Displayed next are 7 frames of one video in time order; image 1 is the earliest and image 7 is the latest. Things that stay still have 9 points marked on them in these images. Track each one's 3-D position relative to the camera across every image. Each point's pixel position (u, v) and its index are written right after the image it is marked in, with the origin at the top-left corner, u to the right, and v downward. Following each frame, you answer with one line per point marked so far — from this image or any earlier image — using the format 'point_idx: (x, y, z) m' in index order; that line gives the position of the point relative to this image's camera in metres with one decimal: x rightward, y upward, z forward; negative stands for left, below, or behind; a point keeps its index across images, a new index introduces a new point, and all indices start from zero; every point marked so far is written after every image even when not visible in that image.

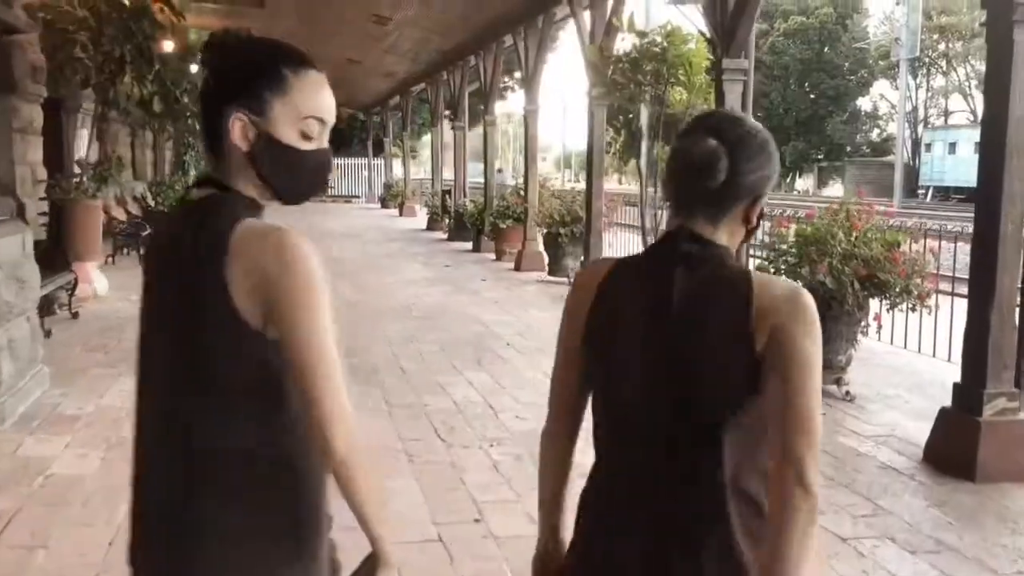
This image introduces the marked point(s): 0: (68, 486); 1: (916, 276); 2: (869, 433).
0: (-1.6, -0.7, +3.4) m
1: (+2.1, +0.1, +5.0) m
2: (+1.7, -0.7, +4.6) m
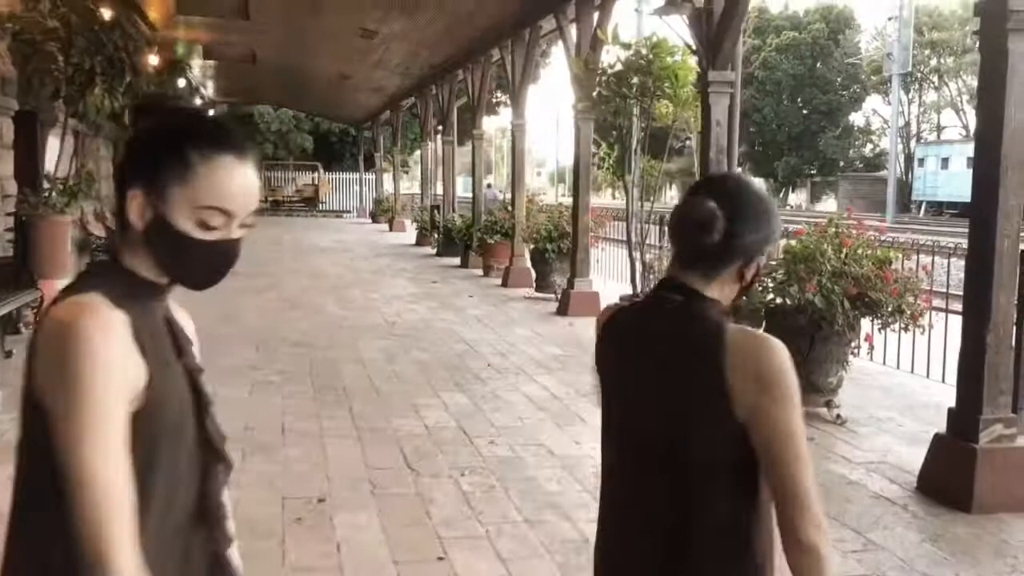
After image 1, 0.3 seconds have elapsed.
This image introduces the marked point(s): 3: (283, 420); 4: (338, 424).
0: (-1.7, -0.8, +3.1) m
1: (+2.0, 0.0, +4.8) m
2: (+1.6, -0.8, +4.4) m
3: (-1.1, -0.6, +4.7) m
4: (-0.9, -0.7, +4.6) m
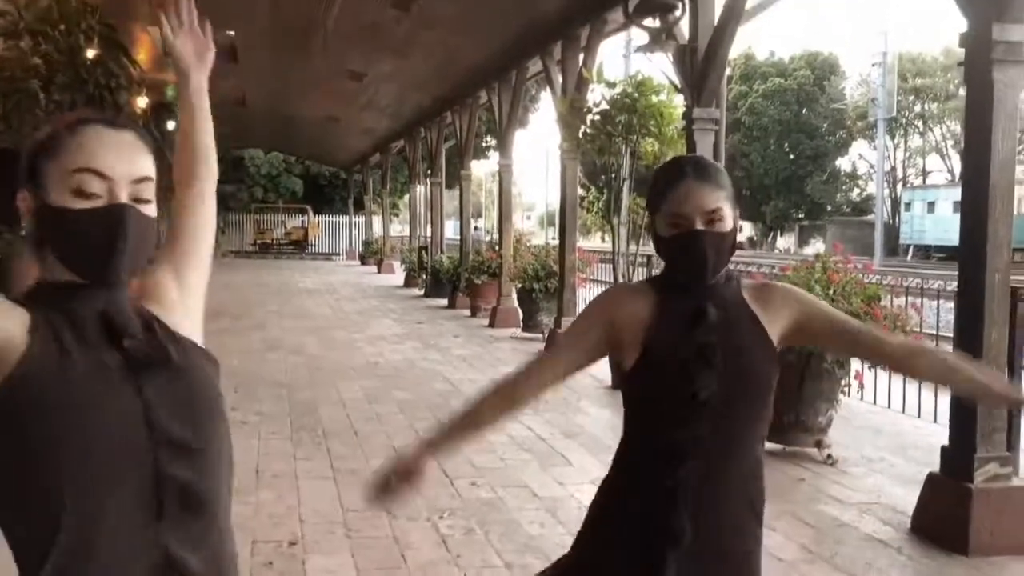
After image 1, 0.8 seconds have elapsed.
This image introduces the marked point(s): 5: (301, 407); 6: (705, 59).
0: (-1.8, -0.9, +3.0) m
1: (+1.9, -0.2, +4.7) m
2: (+1.5, -1.0, +4.2) m
3: (-1.2, -0.8, +4.5) m
4: (-0.9, -0.8, +4.5) m
5: (-1.3, -0.7, +5.8) m
6: (+1.2, +1.4, +5.8) m
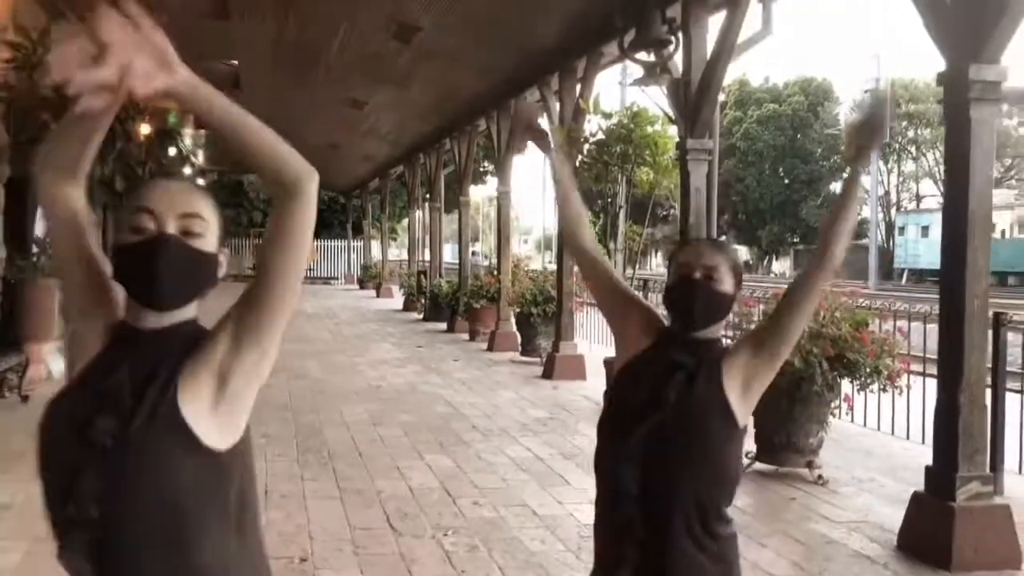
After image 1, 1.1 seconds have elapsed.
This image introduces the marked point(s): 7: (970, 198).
0: (-1.7, -1.0, +3.1) m
1: (+1.9, -0.3, +4.9) m
2: (+1.5, -1.1, +4.4) m
3: (-1.2, -0.9, +4.7) m
4: (-0.9, -1.0, +4.6) m
5: (-1.3, -0.9, +6.0) m
6: (+1.2, +1.3, +6.0) m
7: (+1.8, +0.4, +3.7) m
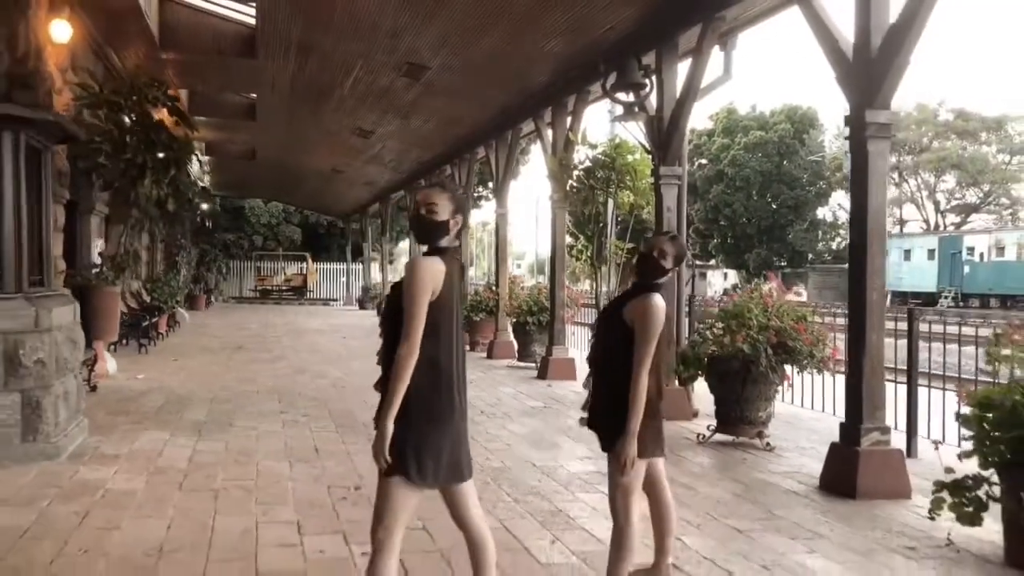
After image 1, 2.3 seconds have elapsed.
0: (-1.7, -0.9, +4.2) m
1: (+2.0, -0.3, +6.0) m
2: (+1.5, -1.1, +5.4) m
3: (-1.2, -0.9, +5.7) m
4: (-0.9, -1.0, +5.7) m
5: (-1.3, -0.9, +7.0) m
6: (+1.2, +1.2, +7.1) m
7: (+1.8, +0.4, +4.8) m
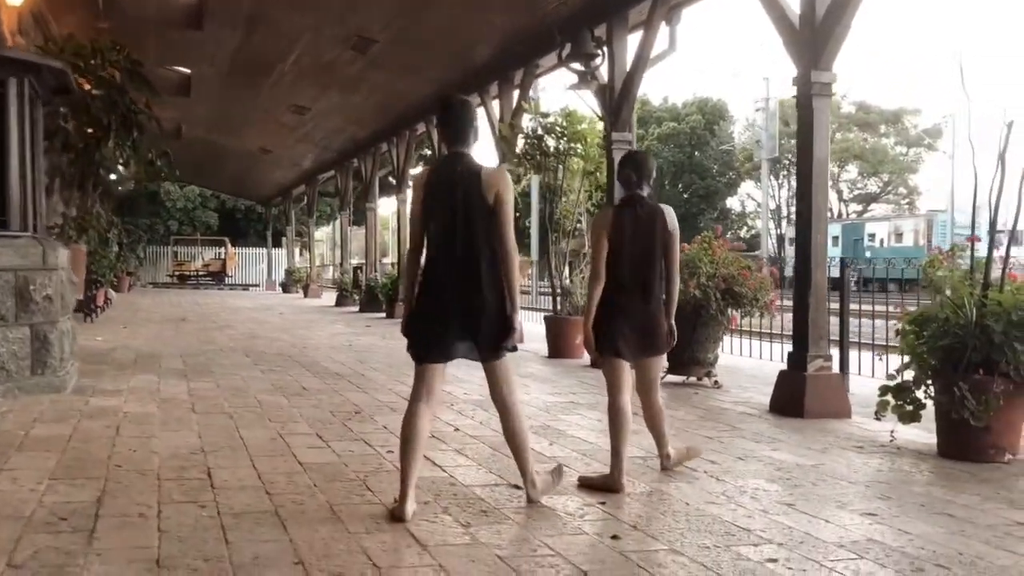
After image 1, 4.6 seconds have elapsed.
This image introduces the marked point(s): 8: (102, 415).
0: (-1.7, -0.6, +4.4) m
1: (+1.7, 0.0, +6.6) m
2: (+1.4, -0.7, +6.0) m
3: (-1.4, -0.6, +6.0) m
4: (-1.1, -0.6, +6.0) m
5: (-1.6, -0.6, +7.3) m
6: (+0.9, +1.6, +7.6) m
7: (+1.7, +0.7, +5.4) m
8: (-1.9, -0.6, +4.4) m
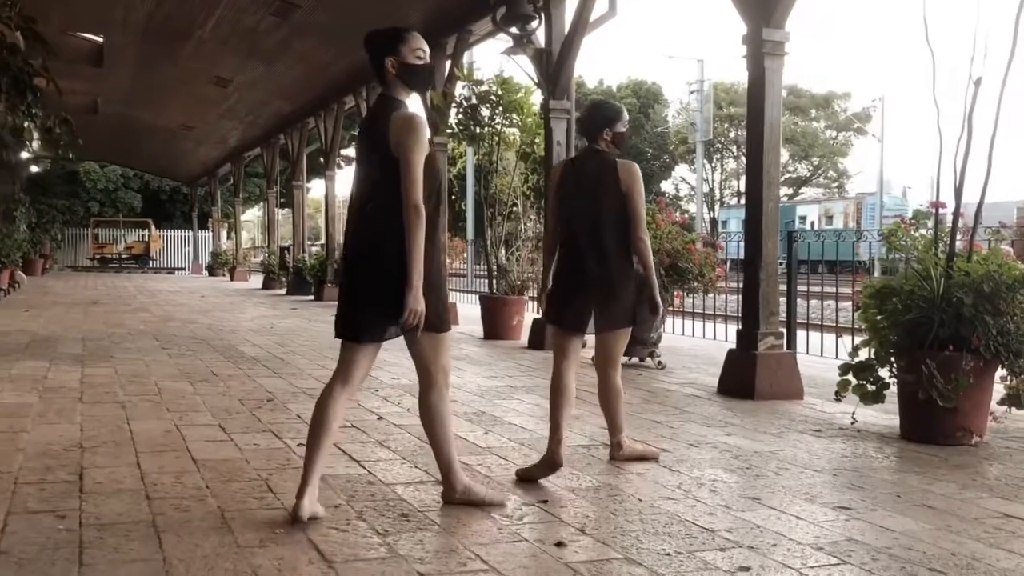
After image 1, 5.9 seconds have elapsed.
0: (-2.0, -0.5, +3.9) m
1: (+1.3, +0.2, +6.2) m
2: (+1.0, -0.6, +5.7) m
3: (-1.8, -0.5, +5.5) m
4: (-1.5, -0.5, +5.5) m
5: (-2.1, -0.4, +6.8) m
6: (+0.4, +1.8, +7.2) m
7: (+1.4, +0.9, +5.1) m
8: (-2.2, -0.5, +3.8) m
